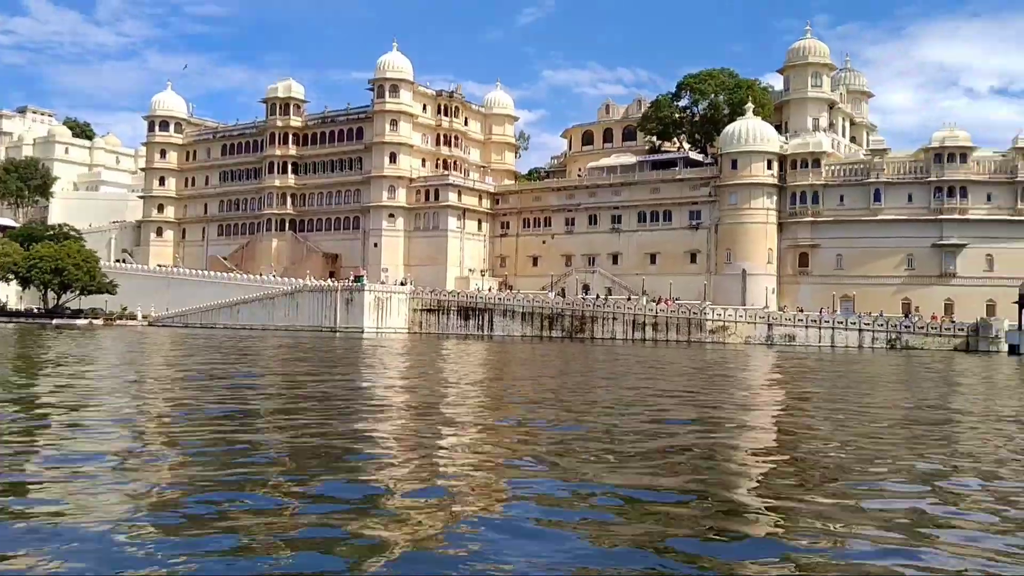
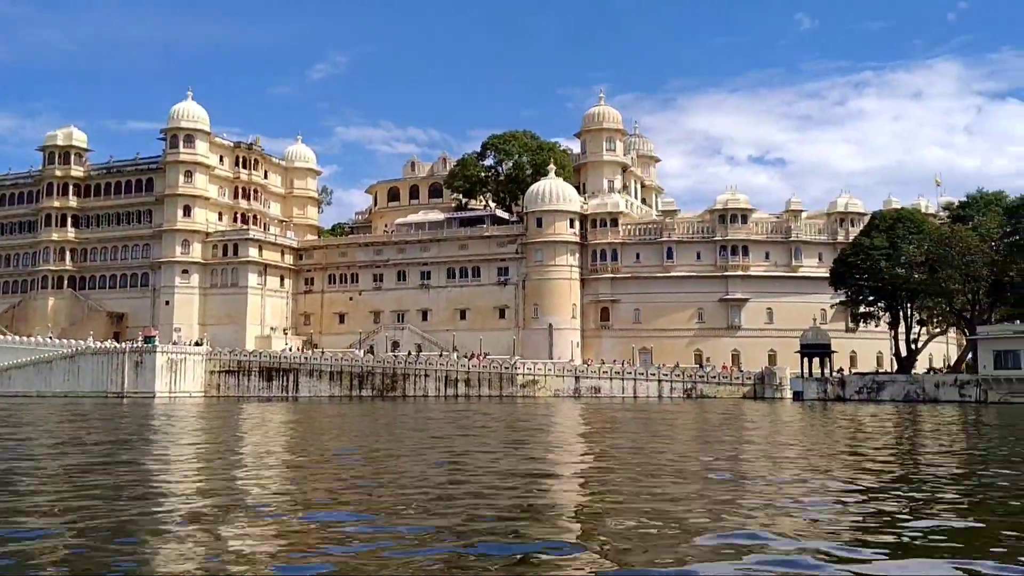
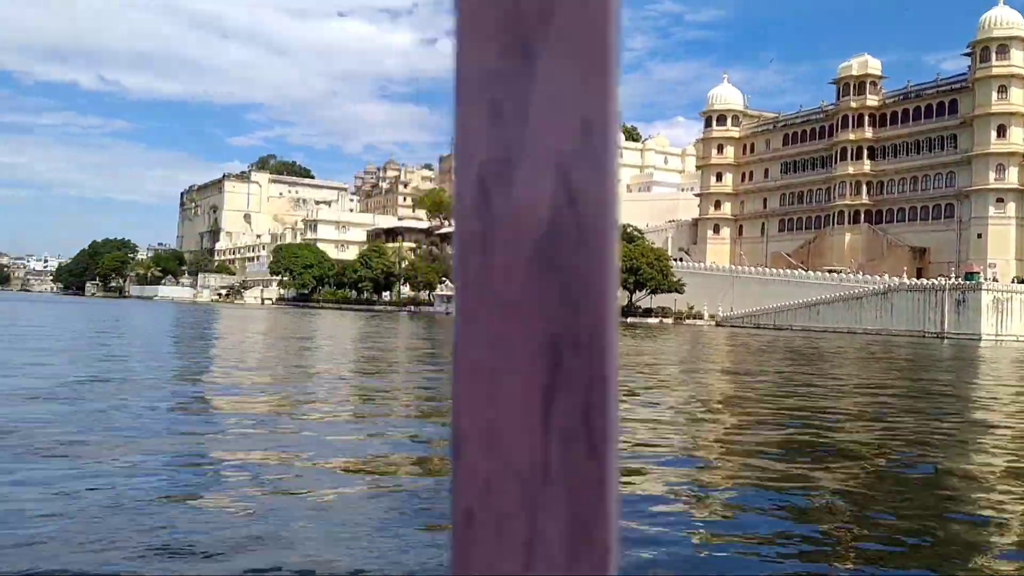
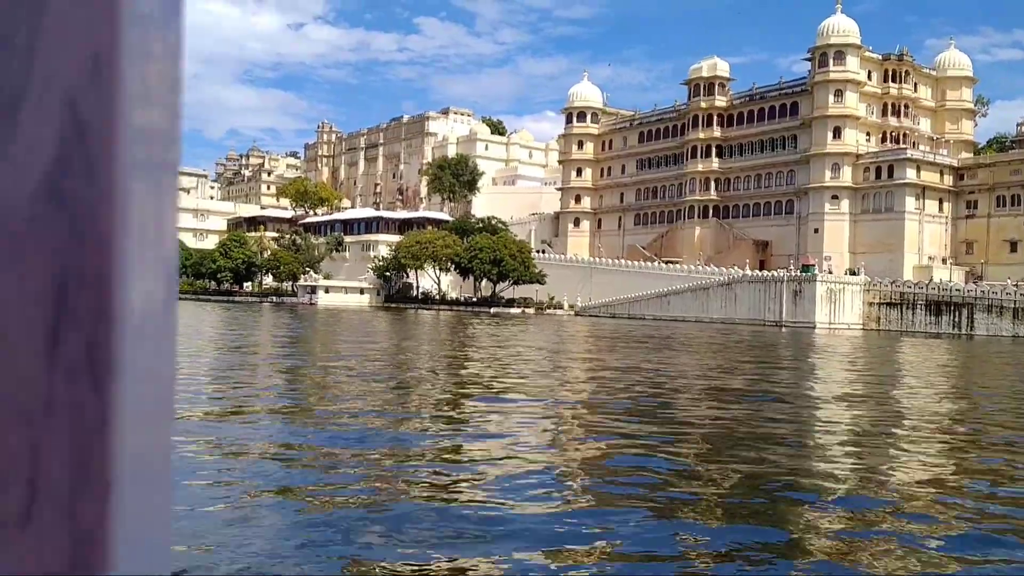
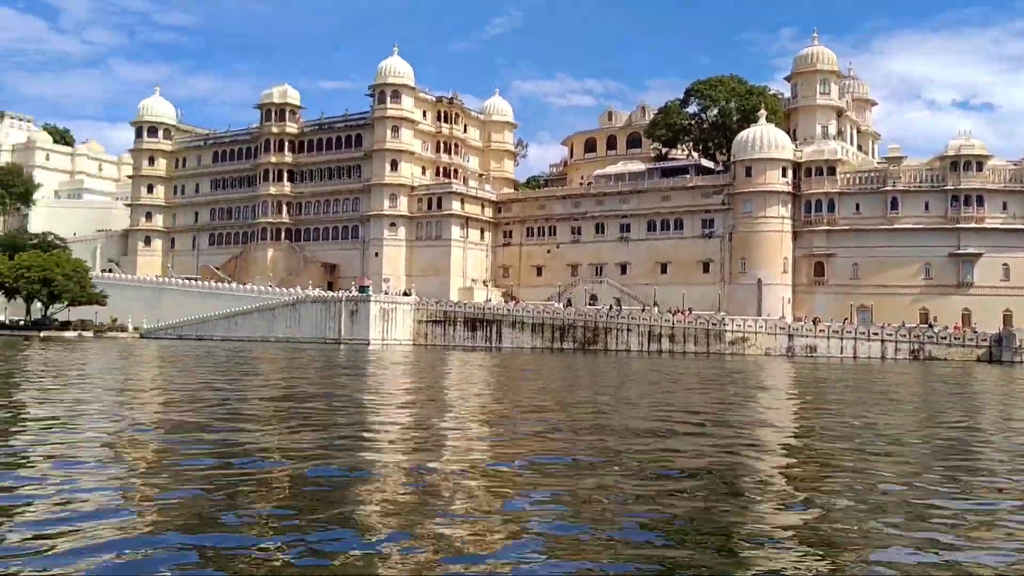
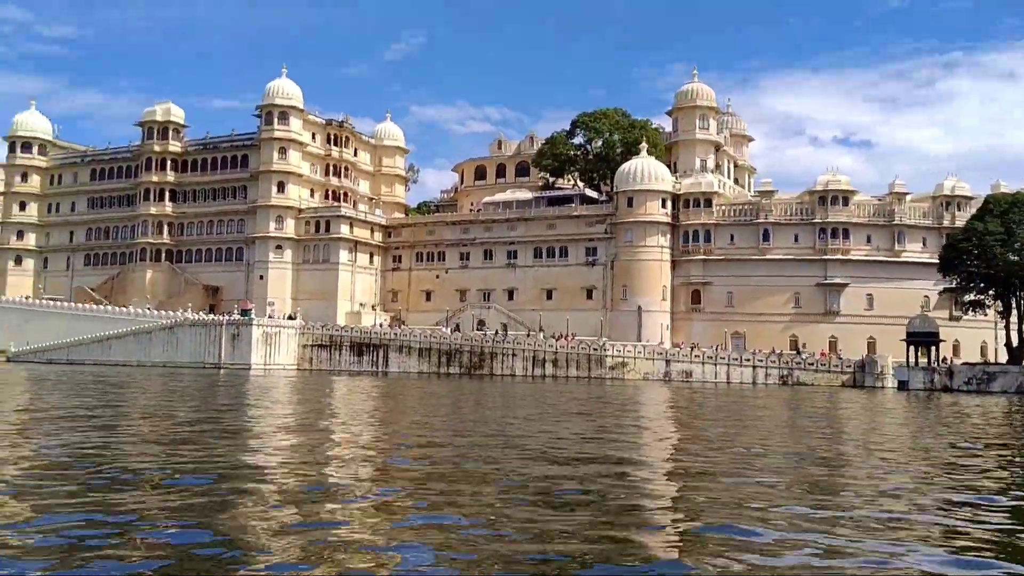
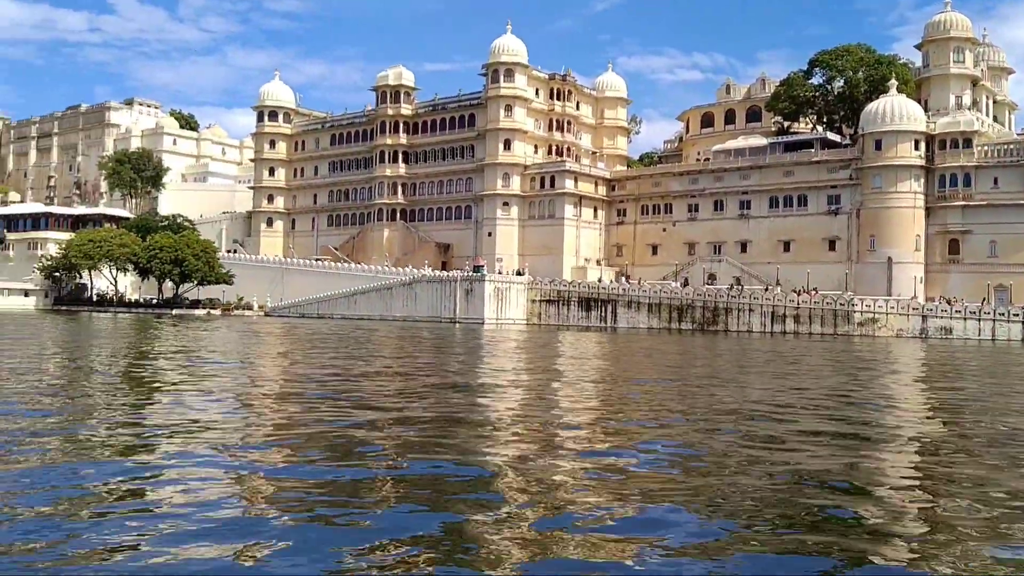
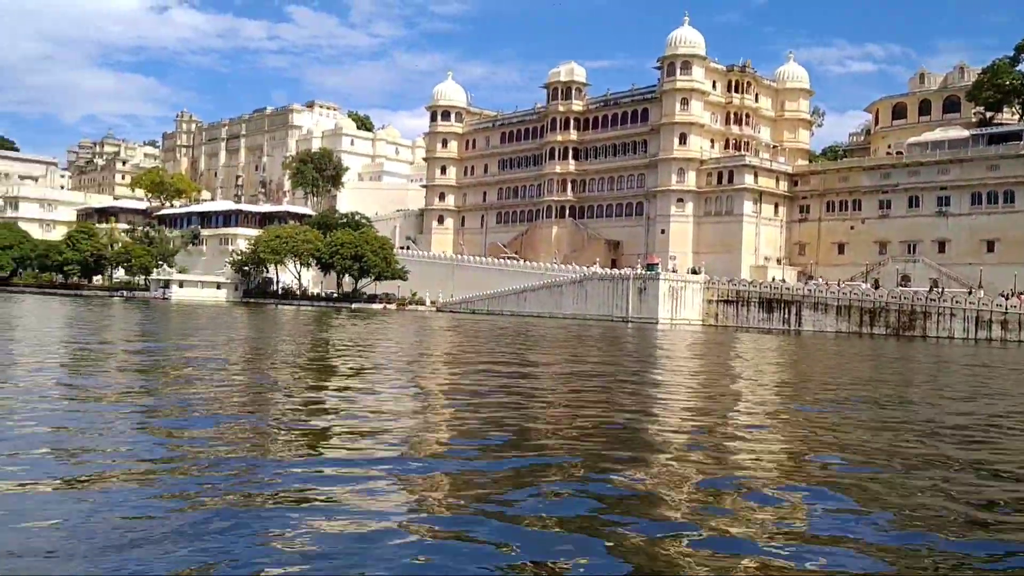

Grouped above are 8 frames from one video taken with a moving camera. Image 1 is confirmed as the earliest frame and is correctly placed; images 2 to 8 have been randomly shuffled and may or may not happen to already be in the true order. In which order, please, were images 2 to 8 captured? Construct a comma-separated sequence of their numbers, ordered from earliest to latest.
2, 6, 5, 7, 8, 4, 3
